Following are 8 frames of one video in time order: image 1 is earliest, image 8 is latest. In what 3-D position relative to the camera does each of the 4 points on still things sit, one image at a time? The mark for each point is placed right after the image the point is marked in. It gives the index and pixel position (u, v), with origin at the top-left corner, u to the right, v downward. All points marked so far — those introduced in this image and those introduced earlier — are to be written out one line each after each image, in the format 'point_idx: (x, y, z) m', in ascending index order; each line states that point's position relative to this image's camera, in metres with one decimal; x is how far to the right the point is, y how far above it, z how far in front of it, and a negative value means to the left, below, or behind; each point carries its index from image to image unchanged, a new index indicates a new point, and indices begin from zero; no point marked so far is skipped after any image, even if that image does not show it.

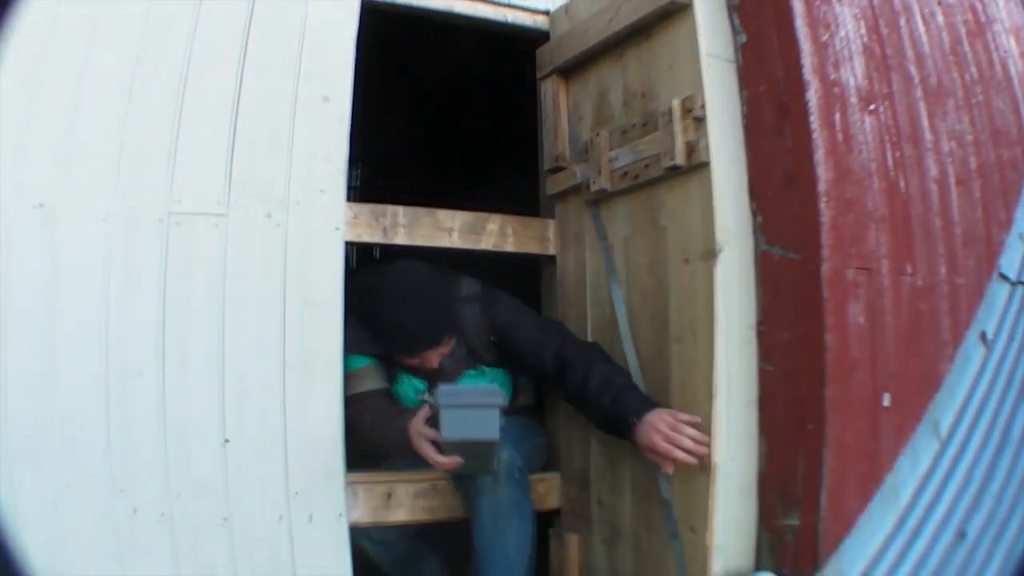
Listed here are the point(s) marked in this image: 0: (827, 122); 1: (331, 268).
0: (+0.9, +0.5, +2.6) m
1: (-0.4, 0.0, +2.3) m
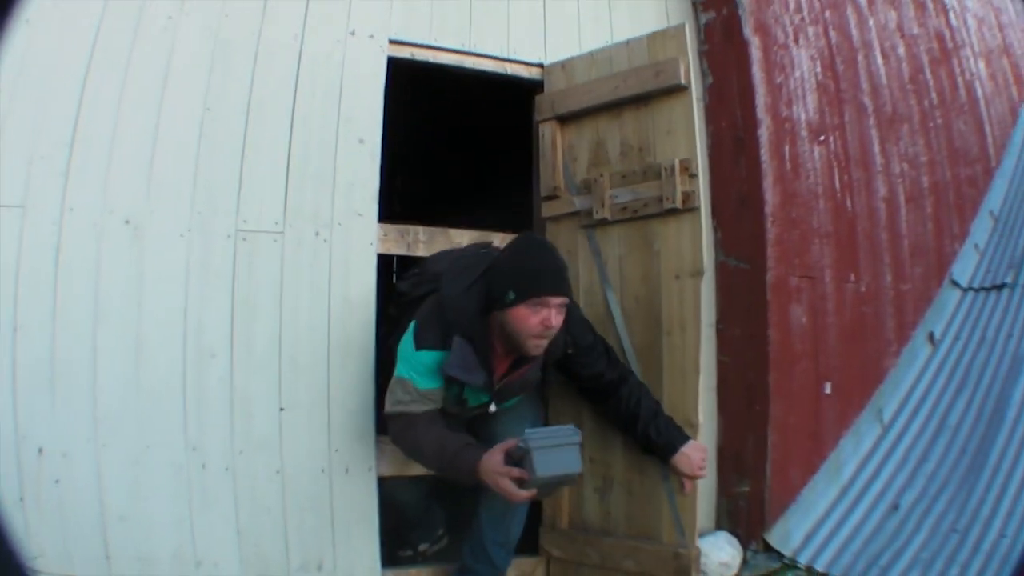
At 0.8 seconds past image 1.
0: (+0.9, +0.5, +3.0) m
1: (-0.4, 0.0, +2.7) m
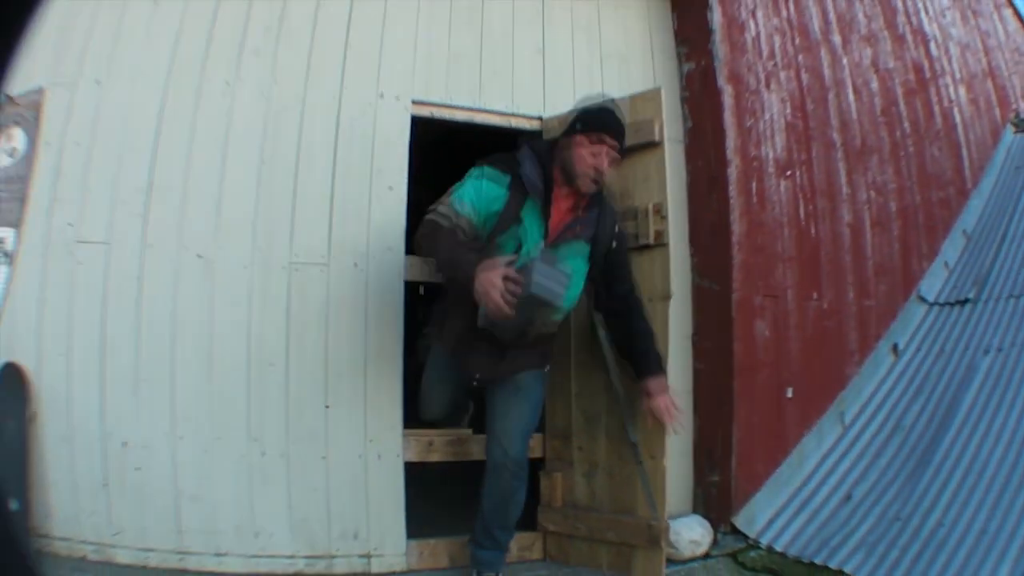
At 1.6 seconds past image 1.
0: (+1.0, +0.4, +3.5) m
1: (-0.4, 0.0, +3.1) m
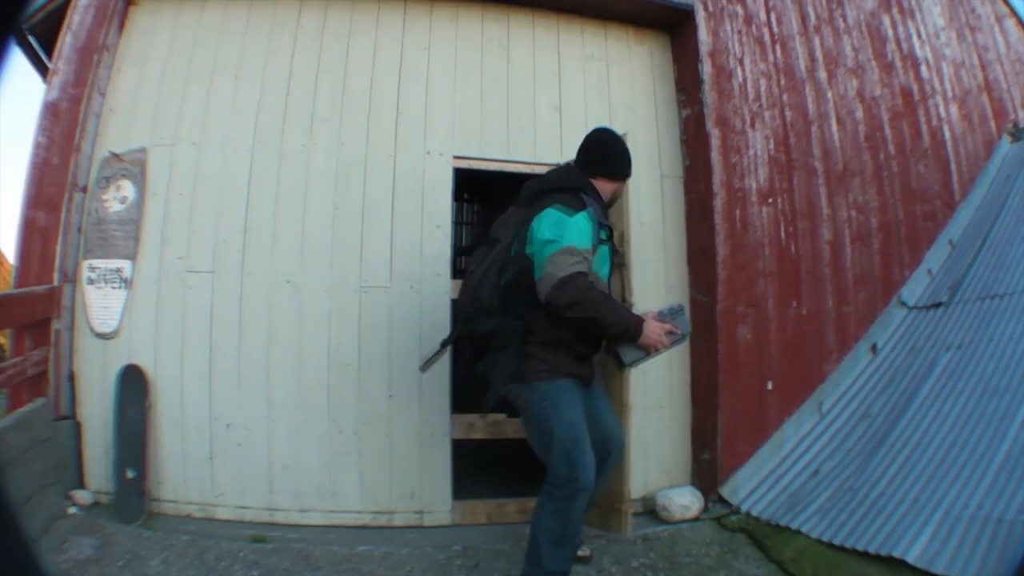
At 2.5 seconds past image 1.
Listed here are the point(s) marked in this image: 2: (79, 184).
0: (+1.1, +0.4, +4.1) m
1: (-0.3, -0.1, +3.8) m
2: (-2.1, +0.5, +3.8) m
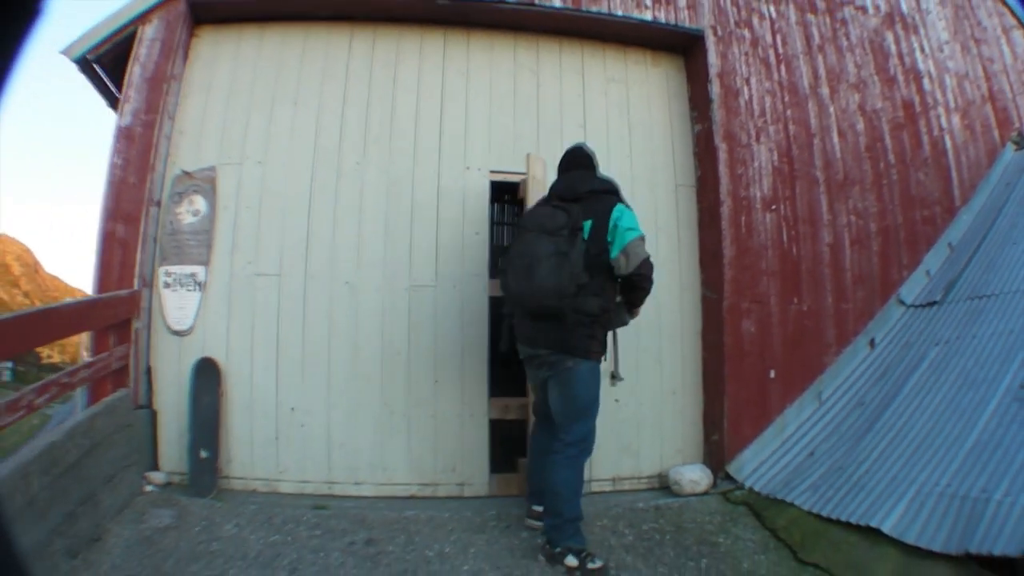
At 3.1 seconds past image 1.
0: (+1.2, +0.4, +4.5) m
1: (-0.2, -0.1, +4.3) m
2: (-1.9, +0.5, +4.3) m
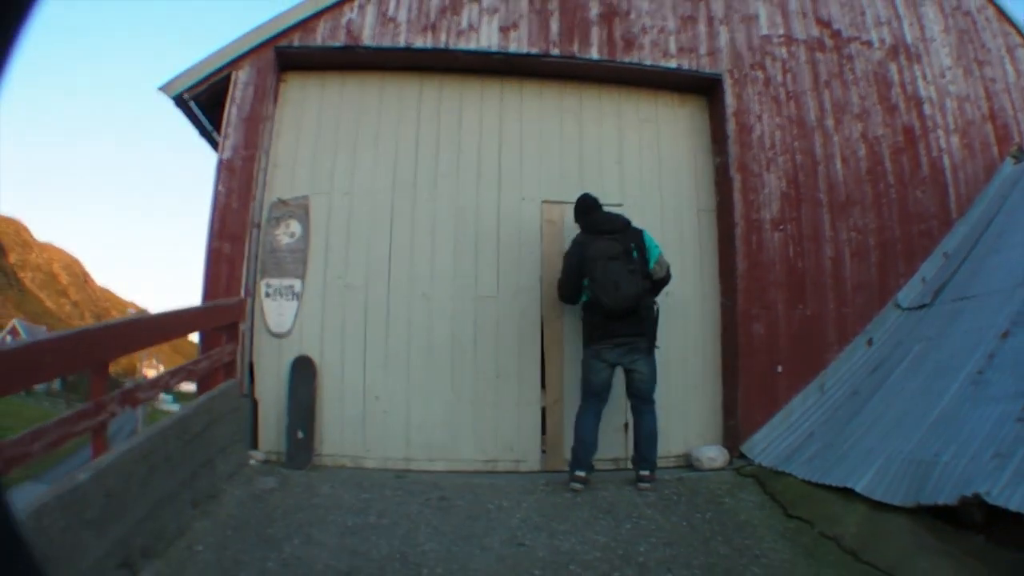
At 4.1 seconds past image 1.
0: (+1.5, +0.3, +5.3) m
1: (+0.1, -0.2, +5.1) m
2: (-1.6, +0.4, +5.3) m
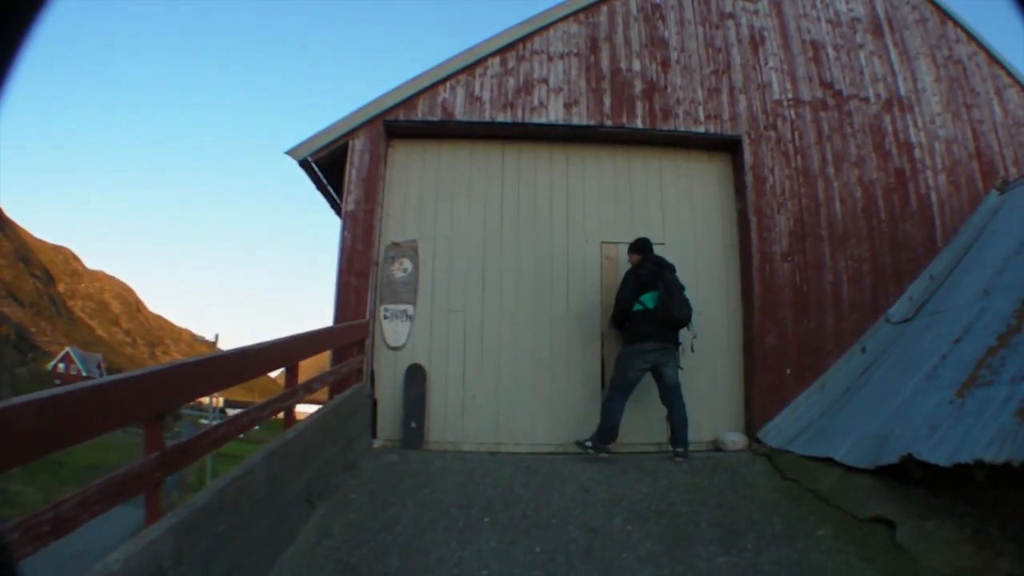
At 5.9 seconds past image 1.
0: (+2.0, +0.1, +6.6) m
1: (+0.6, -0.3, +6.6) m
2: (-1.1, +0.2, +6.8) m
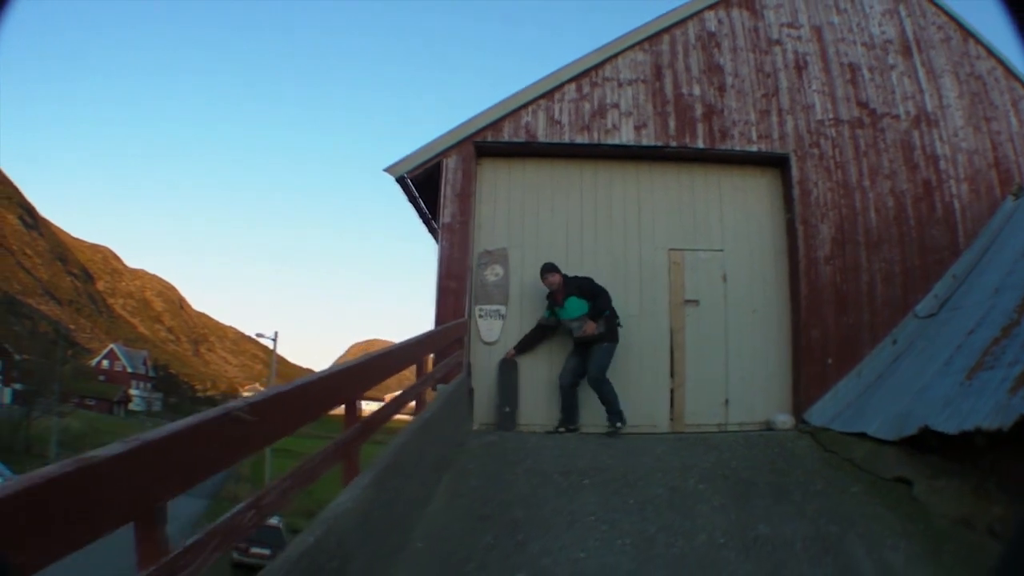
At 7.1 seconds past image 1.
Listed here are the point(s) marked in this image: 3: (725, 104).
0: (+2.8, +0.1, +7.7) m
1: (+1.4, -0.4, +7.7) m
2: (-0.4, +0.2, +8.0) m
3: (+2.1, +1.8, +8.1) m
